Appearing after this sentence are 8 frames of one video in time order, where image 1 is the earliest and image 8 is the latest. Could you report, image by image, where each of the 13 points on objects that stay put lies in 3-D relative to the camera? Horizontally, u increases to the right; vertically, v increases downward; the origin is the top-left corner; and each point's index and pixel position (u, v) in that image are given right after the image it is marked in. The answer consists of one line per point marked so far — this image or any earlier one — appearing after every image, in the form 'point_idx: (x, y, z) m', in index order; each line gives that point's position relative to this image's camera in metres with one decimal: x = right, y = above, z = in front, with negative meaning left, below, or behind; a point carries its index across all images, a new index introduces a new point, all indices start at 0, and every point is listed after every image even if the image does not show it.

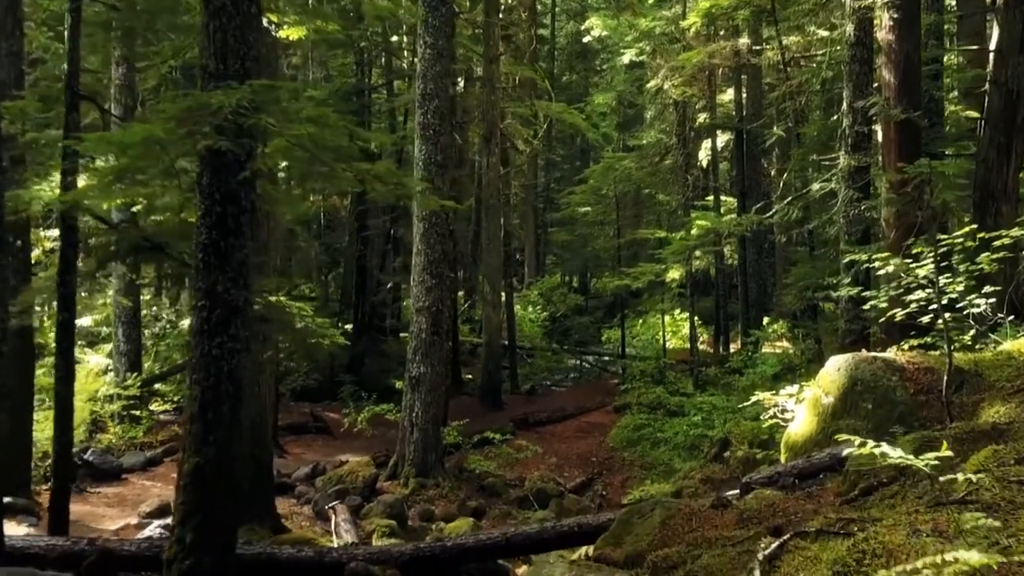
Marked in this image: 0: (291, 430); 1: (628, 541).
0: (-3.2, -2.1, +17.1) m
1: (+0.5, -1.0, +4.9) m
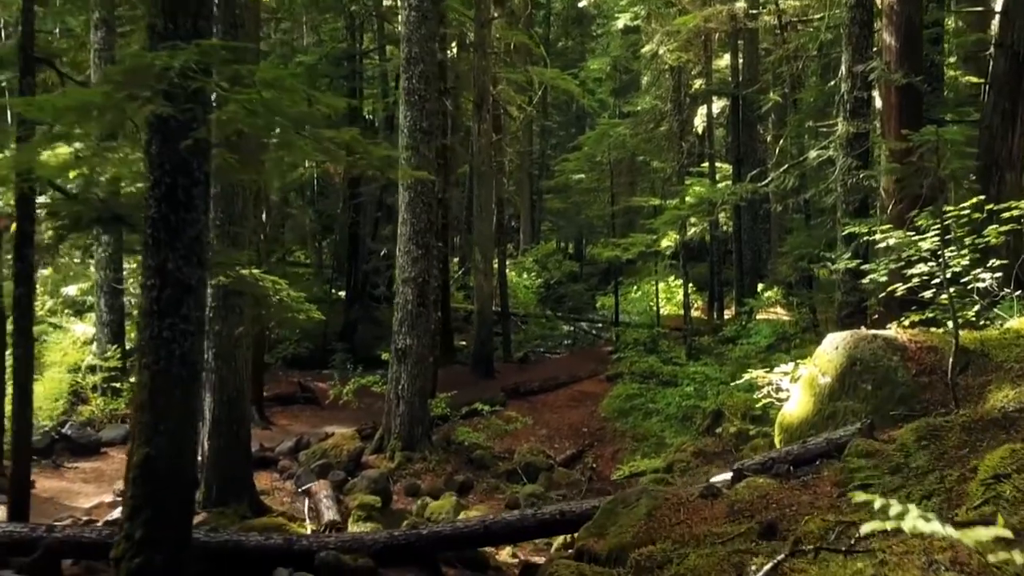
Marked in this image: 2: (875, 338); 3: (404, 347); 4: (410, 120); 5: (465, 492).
0: (-3.3, -1.6, +16.9) m
1: (+0.4, -1.0, +4.6) m
2: (+1.7, -0.2, +5.7) m
3: (-1.1, -0.6, +12.3) m
4: (-1.0, +1.7, +11.7) m
5: (-0.5, -2.0, +11.8) m
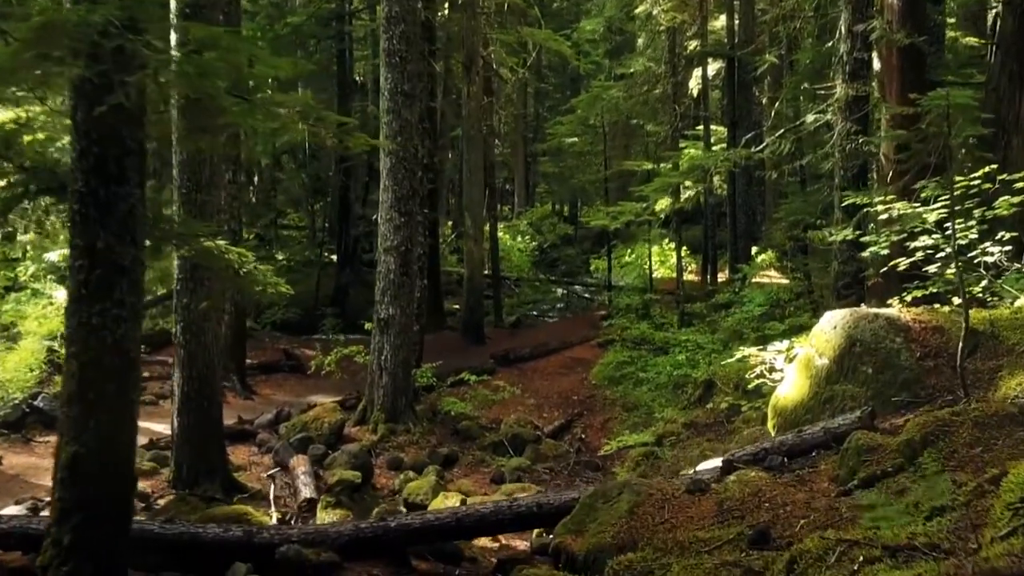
0: (-3.5, -1.1, +16.5) m
1: (+0.3, -0.9, +4.2) m
2: (+1.6, -0.1, +5.3) m
3: (-1.3, -0.3, +11.9) m
4: (-1.2, +2.0, +11.2) m
5: (-0.6, -1.7, +11.5) m
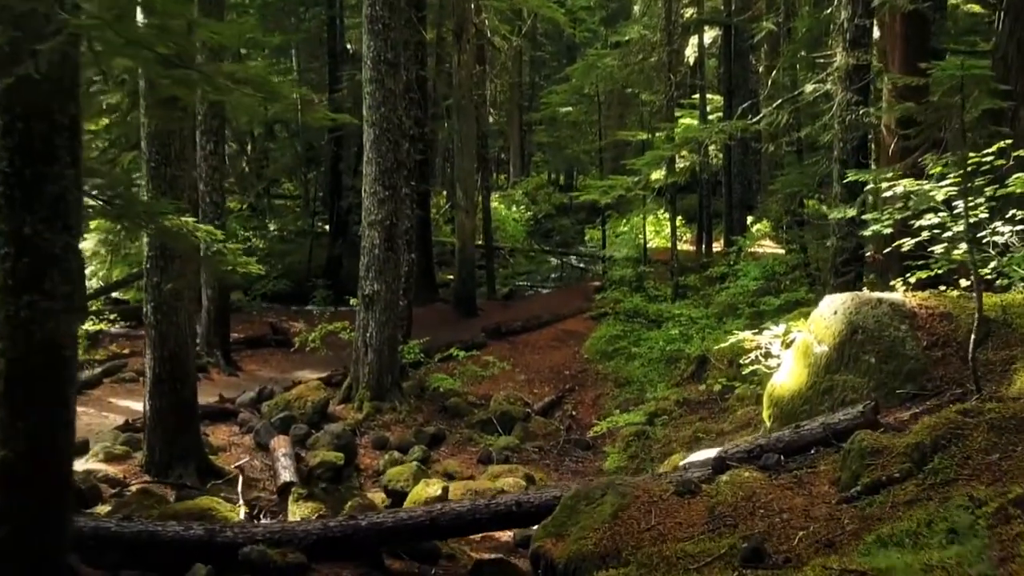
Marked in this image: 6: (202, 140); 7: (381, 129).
0: (-3.6, -0.8, +16.2) m
1: (+0.2, -0.8, +3.9) m
2: (+1.5, -0.1, +5.0) m
3: (-1.4, -0.1, +11.6) m
4: (-1.3, +2.2, +10.8) m
5: (-0.7, -1.5, +11.2) m
6: (-3.6, +1.7, +13.8) m
7: (-1.2, +1.5, +11.1) m
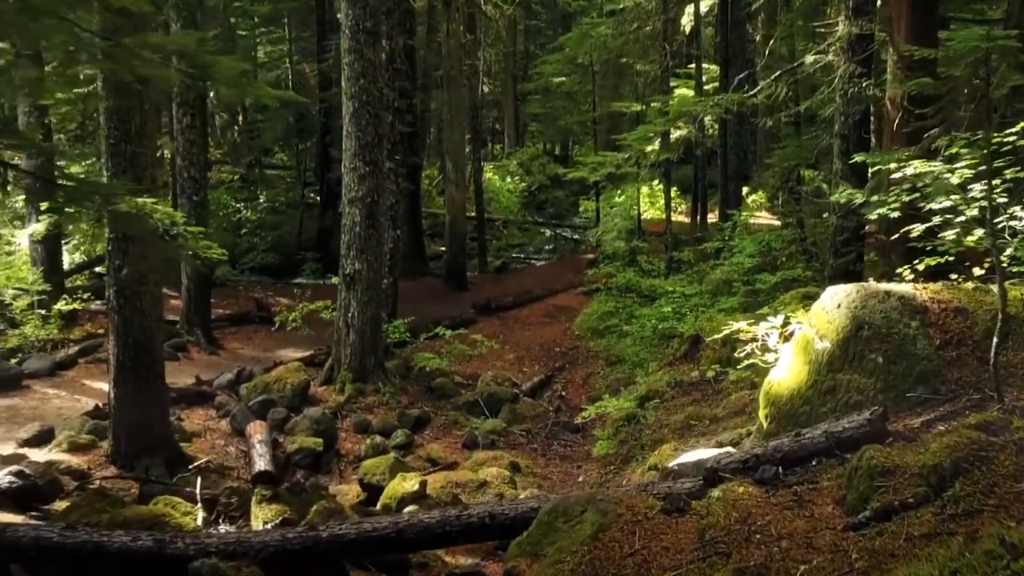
0: (-3.8, -0.5, +15.8) m
1: (+0.1, -0.8, +3.6) m
2: (+1.5, 0.0, +4.6) m
3: (-1.5, +0.1, +11.2) m
4: (-1.4, +2.4, +10.4) m
5: (-0.8, -1.3, +10.8) m
6: (-3.8, +2.0, +13.3) m
7: (-1.4, +1.7, +10.6) m
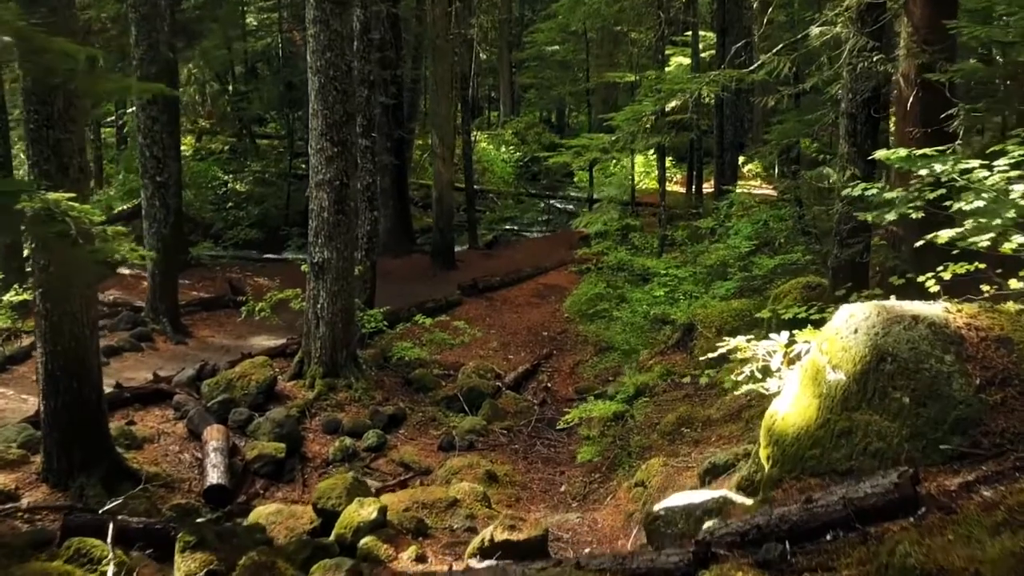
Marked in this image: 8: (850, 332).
0: (-4.0, -0.2, +15.0) m
1: (0.0, -0.9, +2.8) m
2: (+1.3, -0.1, +3.8) m
3: (-1.7, +0.2, +10.4) m
4: (-1.6, +2.5, +9.6) m
5: (-1.0, -1.2, +10.1) m
6: (-4.0, +2.1, +12.5) m
7: (-1.5, +1.8, +9.8) m
8: (+1.1, -0.1, +3.9) m
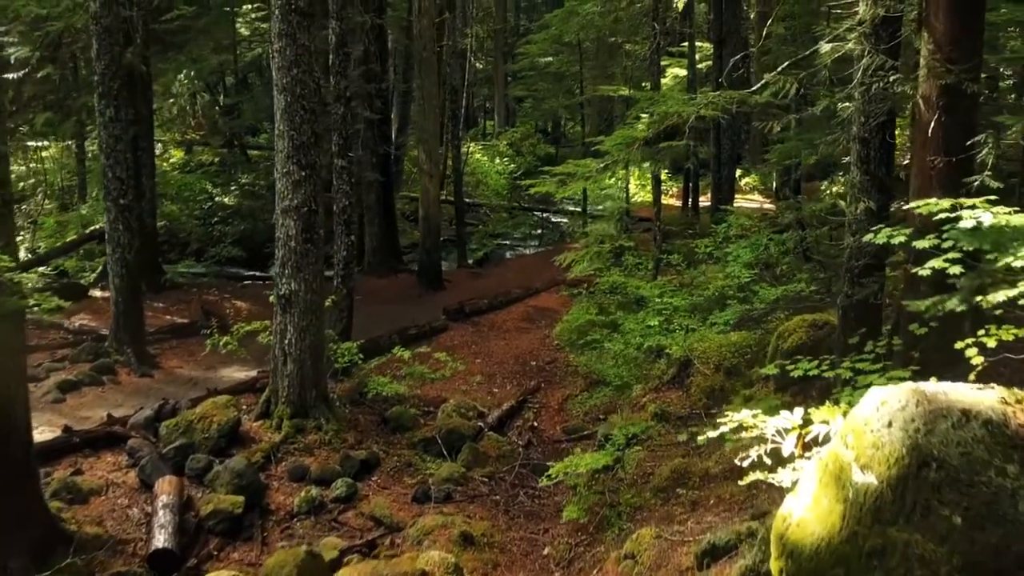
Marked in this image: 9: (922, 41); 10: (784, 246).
0: (-4.1, -0.6, +14.3) m
1: (-0.2, -1.1, +2.1) m
2: (+1.2, -0.3, +3.1) m
3: (-1.8, 0.0, +9.7) m
4: (-1.7, +2.2, +8.9) m
5: (-1.2, -1.5, +9.3) m
6: (-4.1, +1.8, +11.8) m
7: (-1.7, +1.5, +9.1) m
8: (+1.0, -0.4, +3.2) m
9: (+2.2, +1.3, +6.3) m
10: (+2.8, +0.4, +12.4) m
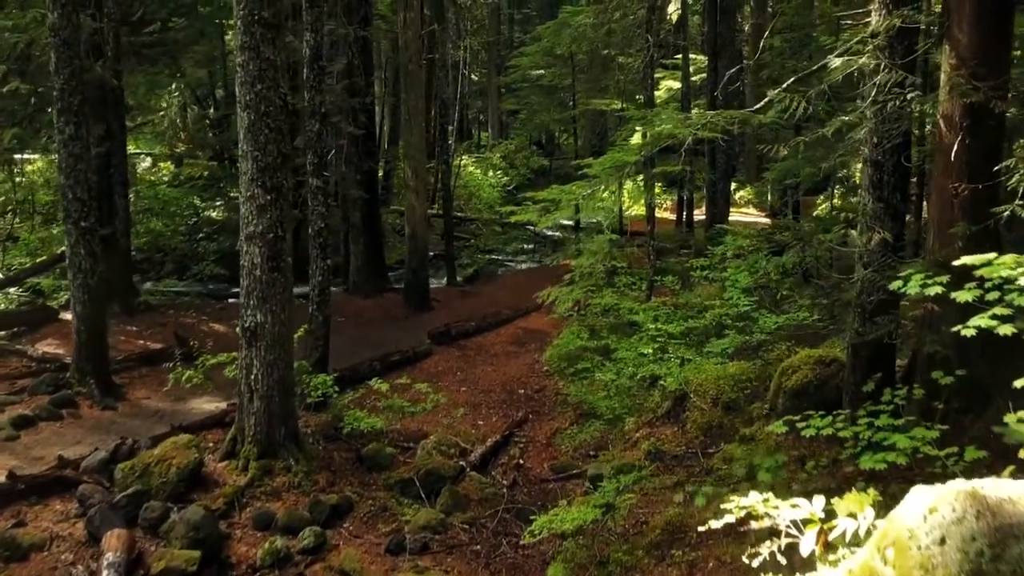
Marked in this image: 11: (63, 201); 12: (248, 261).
0: (-4.3, -0.8, +13.6) m
1: (-0.3, -1.3, +1.4) m
2: (+1.1, -0.5, +2.5) m
3: (-2.0, -0.3, +9.0) m
4: (-1.8, +1.9, +8.2) m
5: (-1.3, -1.7, +8.7) m
6: (-4.2, +1.6, +11.1) m
7: (-1.8, +1.3, +8.5) m
8: (+0.9, -0.5, +2.6) m
9: (+2.1, +1.1, +5.7) m
10: (+2.7, +0.2, +11.7) m
11: (-4.3, +0.8, +11.2) m
12: (-2.0, +0.2, +8.9) m
